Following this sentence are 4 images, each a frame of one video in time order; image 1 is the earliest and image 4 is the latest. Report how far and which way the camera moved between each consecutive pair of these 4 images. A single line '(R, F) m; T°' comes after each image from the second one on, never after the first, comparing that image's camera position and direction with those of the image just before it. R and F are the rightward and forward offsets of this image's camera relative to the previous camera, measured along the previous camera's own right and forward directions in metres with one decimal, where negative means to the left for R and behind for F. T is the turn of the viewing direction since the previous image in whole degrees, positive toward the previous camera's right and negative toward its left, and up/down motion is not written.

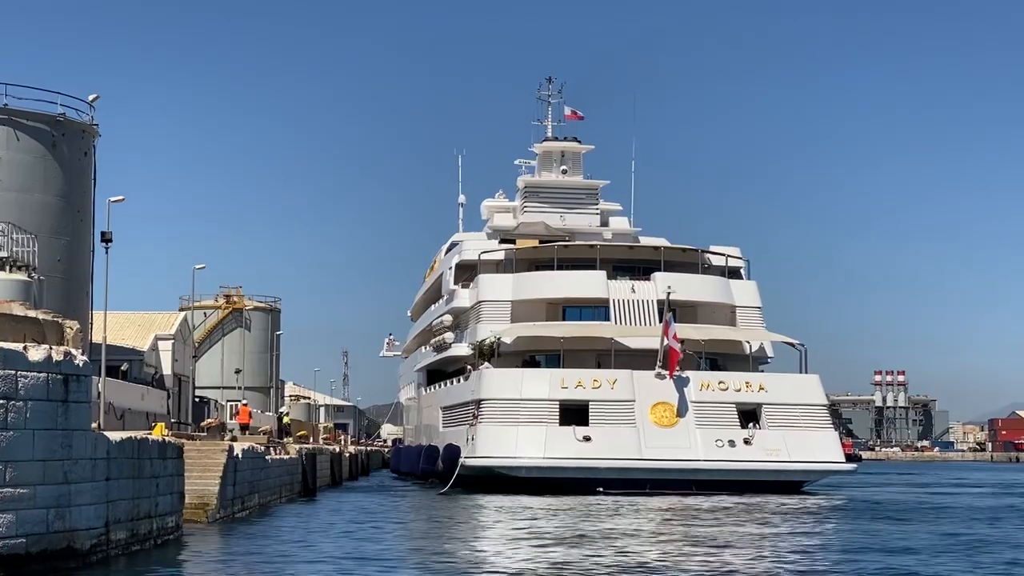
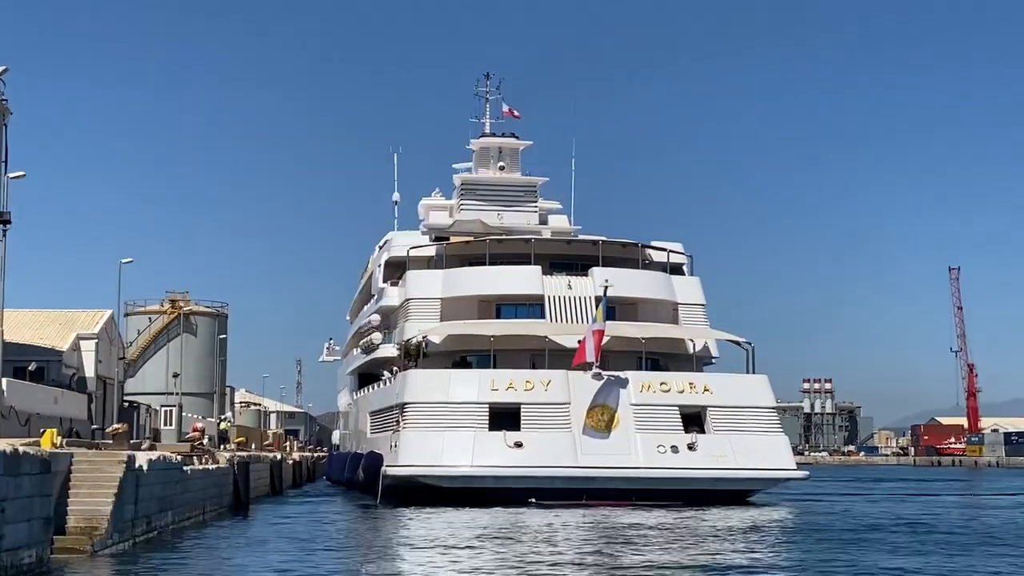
(+0.6, +2.3) m; +2°
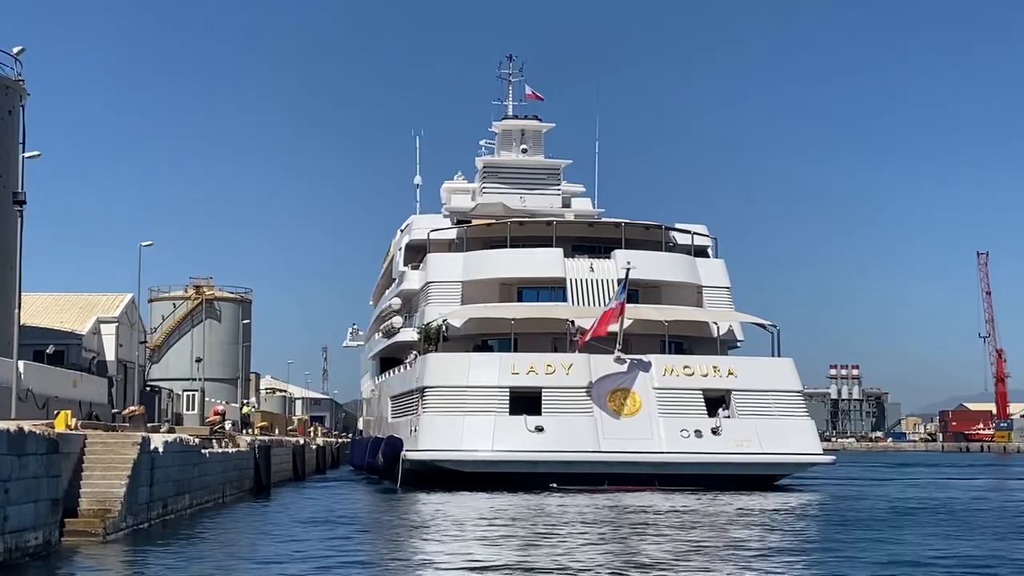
(+0.1, +0.4) m; -1°
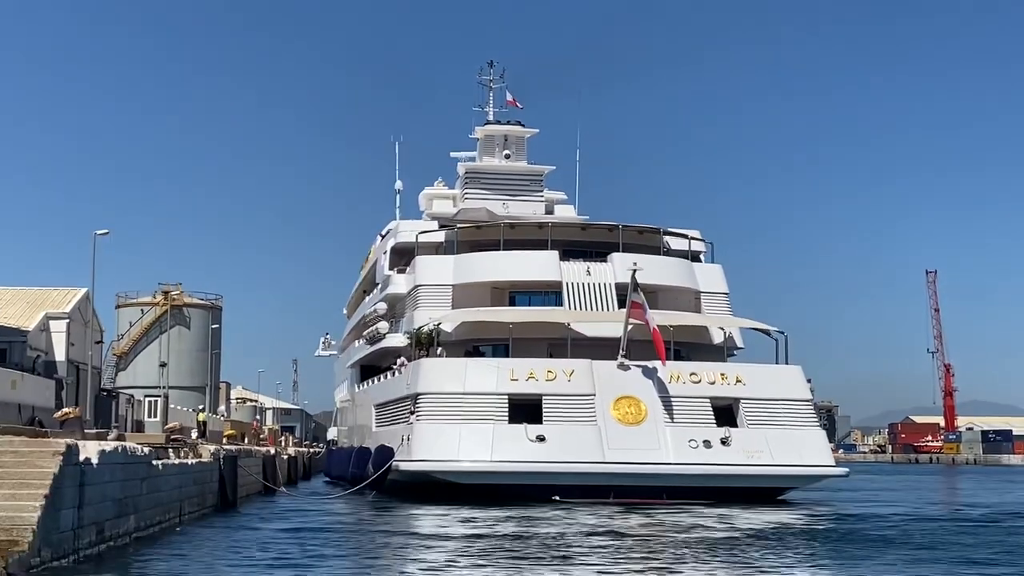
(-0.7, +1.3) m; +2°
